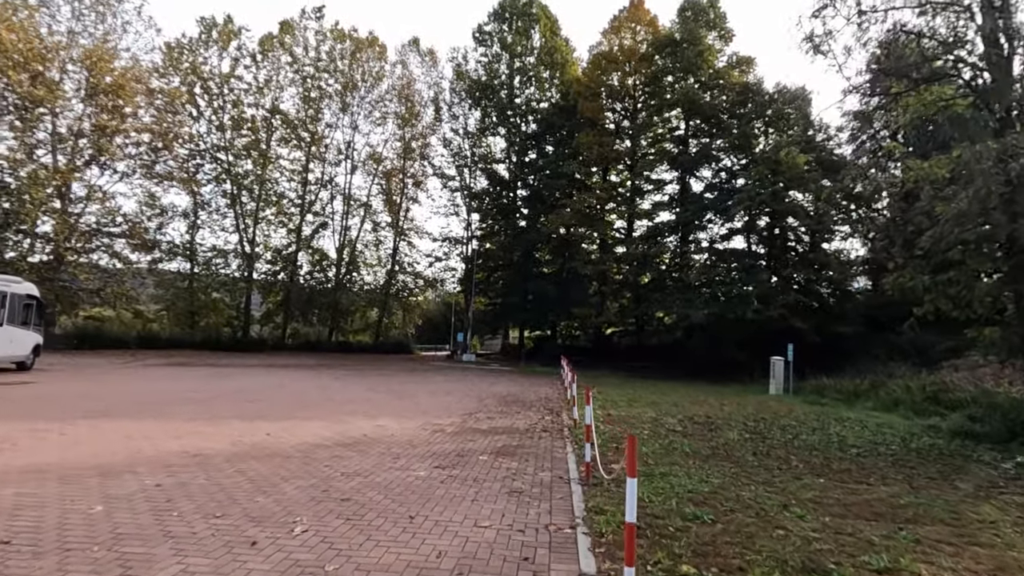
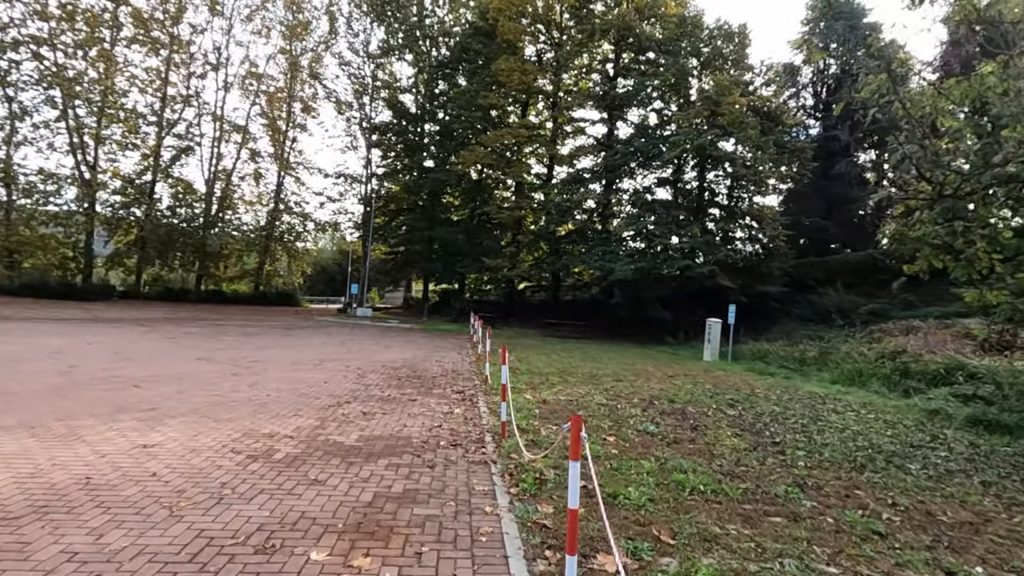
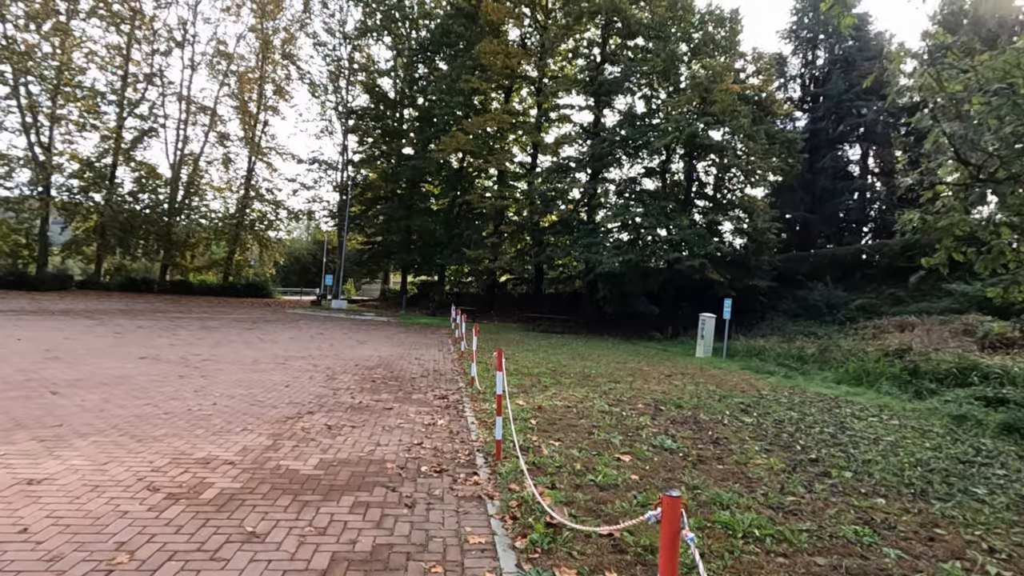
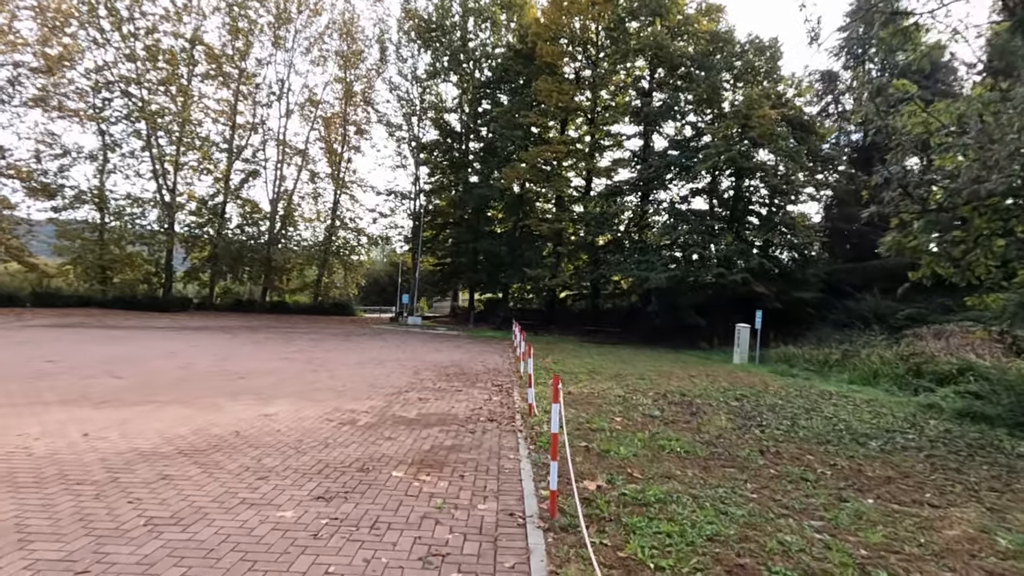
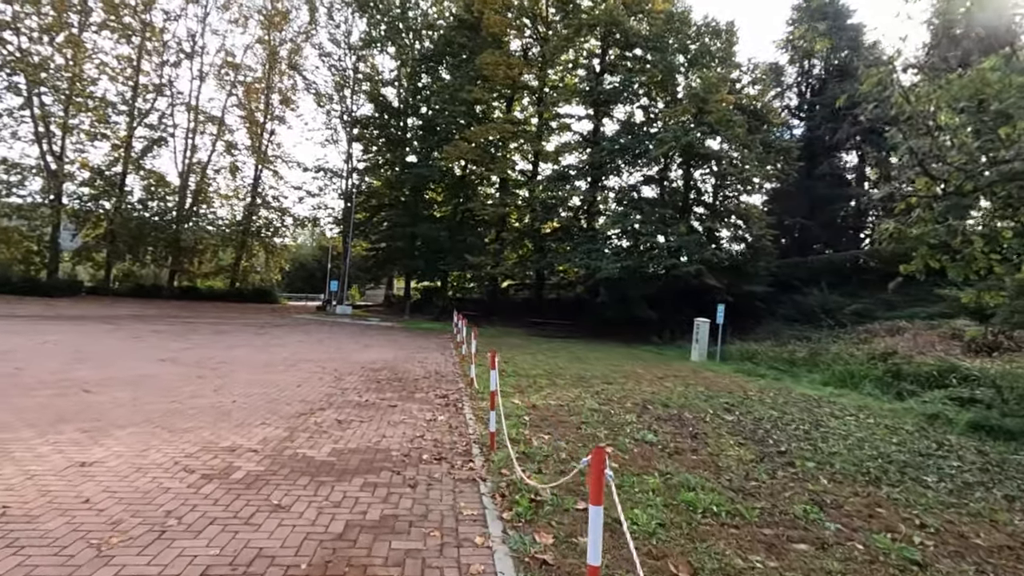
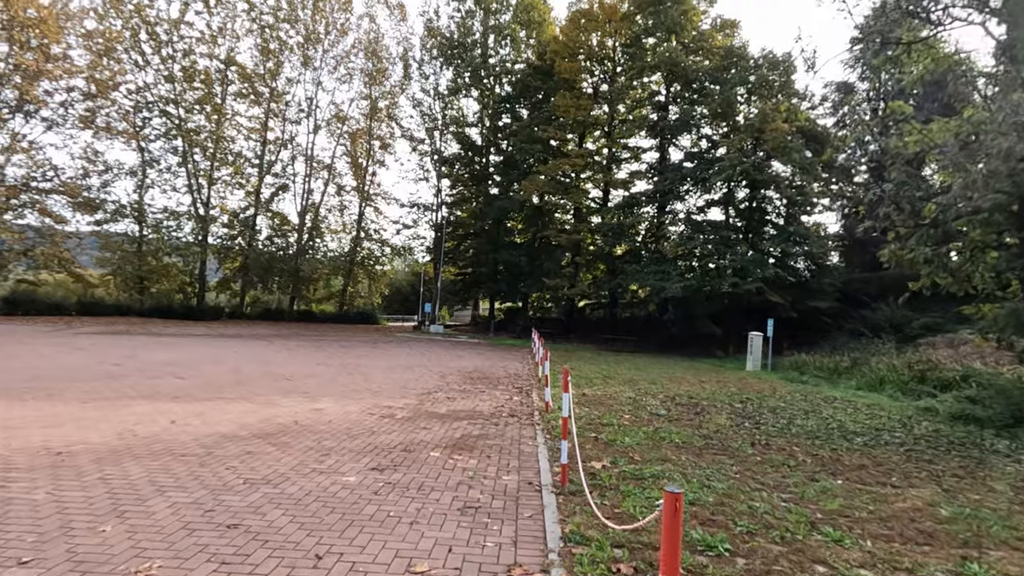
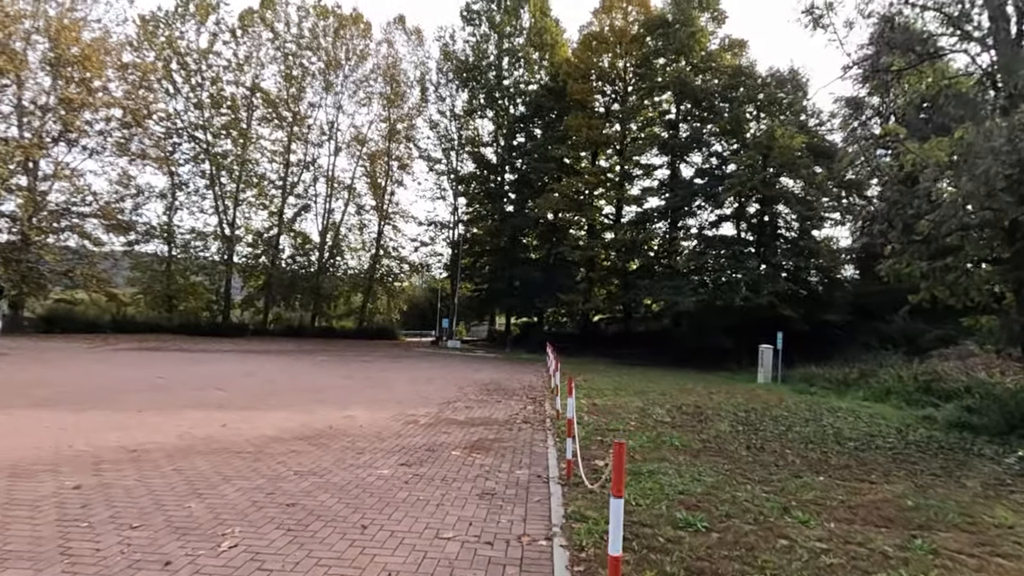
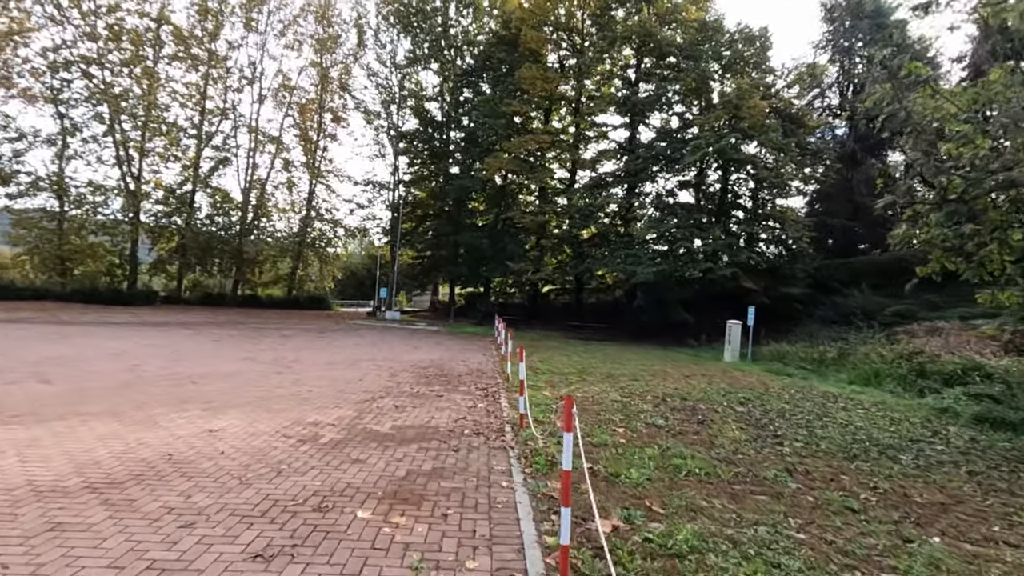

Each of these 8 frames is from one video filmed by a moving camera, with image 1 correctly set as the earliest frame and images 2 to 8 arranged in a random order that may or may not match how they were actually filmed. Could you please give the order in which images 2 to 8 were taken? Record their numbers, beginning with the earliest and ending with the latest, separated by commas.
7, 6, 4, 8, 2, 5, 3
